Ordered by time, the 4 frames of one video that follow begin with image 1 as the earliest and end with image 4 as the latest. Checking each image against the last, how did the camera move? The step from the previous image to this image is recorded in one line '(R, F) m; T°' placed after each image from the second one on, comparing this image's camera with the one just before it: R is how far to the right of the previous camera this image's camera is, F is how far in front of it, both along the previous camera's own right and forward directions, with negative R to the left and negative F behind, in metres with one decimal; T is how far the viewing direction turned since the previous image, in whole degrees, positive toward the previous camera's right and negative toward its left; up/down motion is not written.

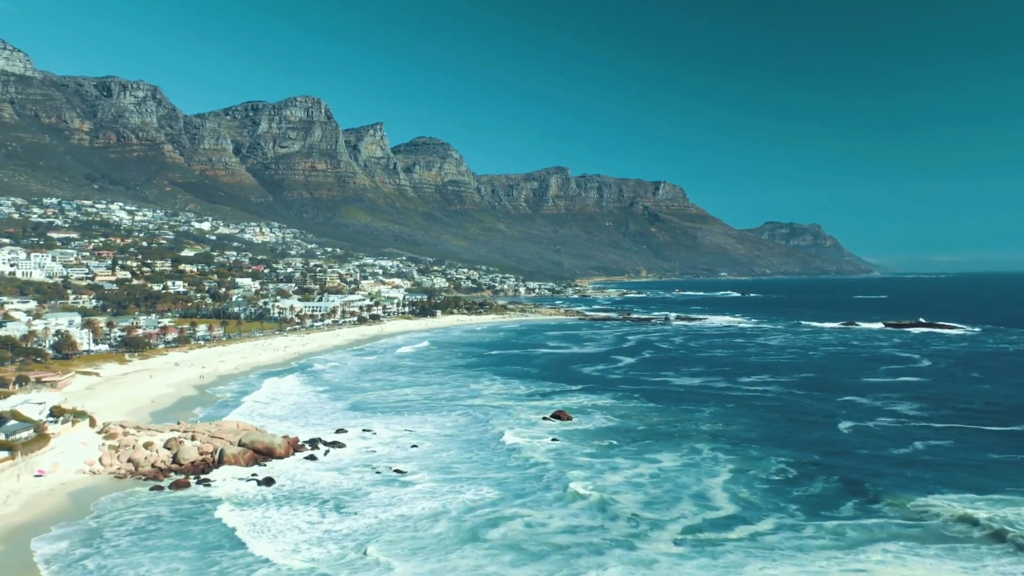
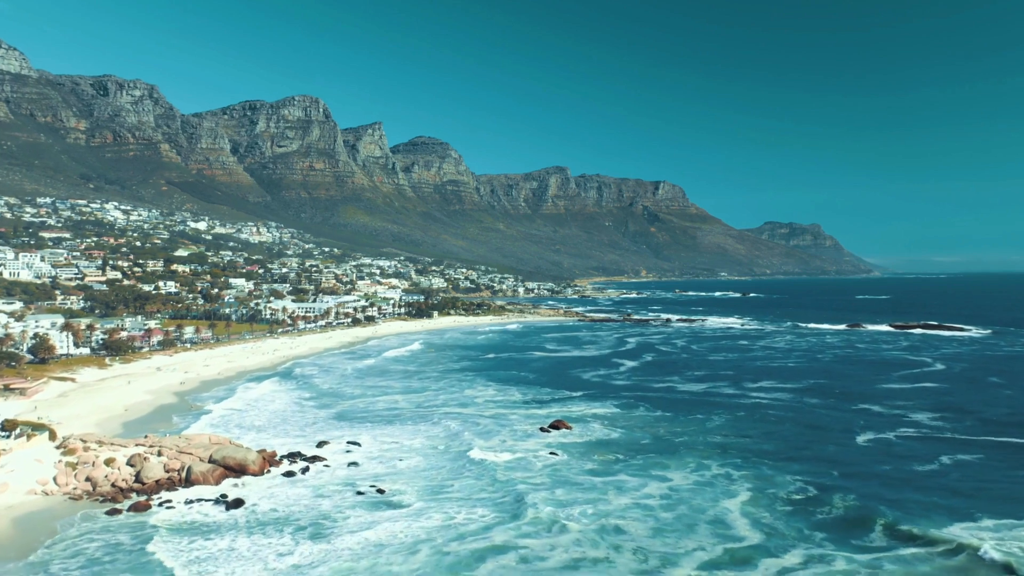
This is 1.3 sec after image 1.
(+0.3, +2.6) m; 0°
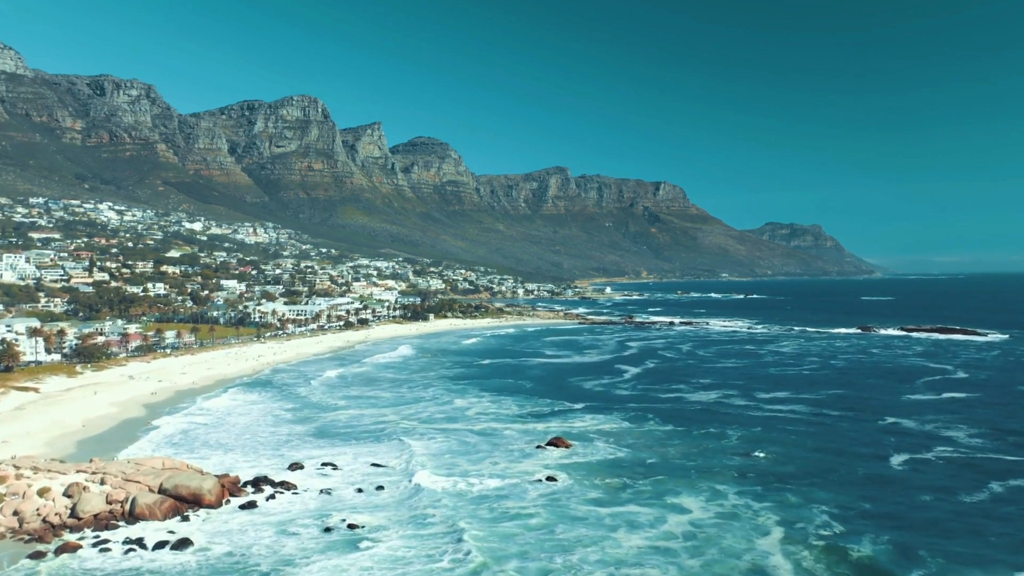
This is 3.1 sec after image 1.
(+0.3, +3.8) m; 0°
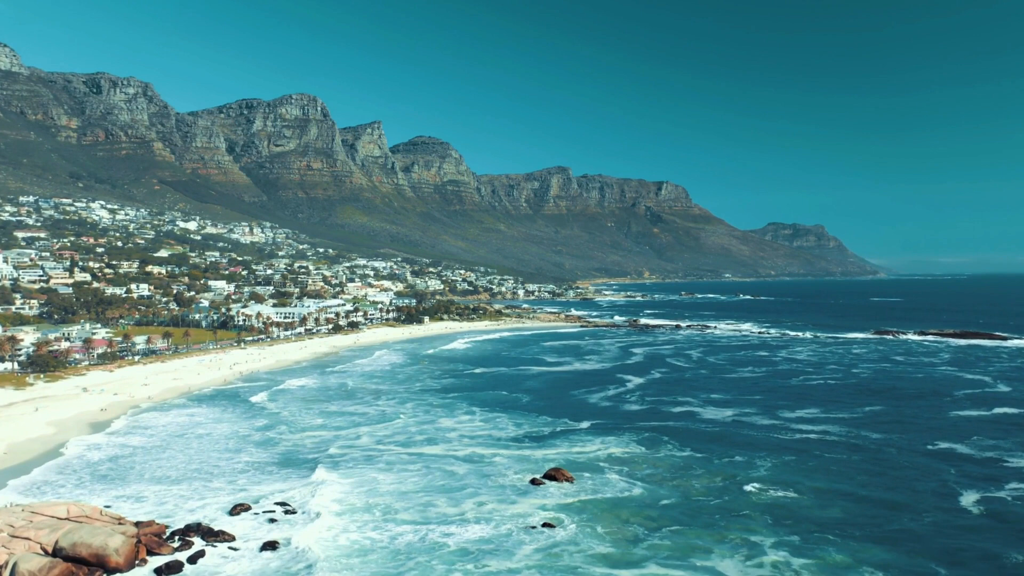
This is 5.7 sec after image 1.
(+0.5, +5.6) m; 0°
